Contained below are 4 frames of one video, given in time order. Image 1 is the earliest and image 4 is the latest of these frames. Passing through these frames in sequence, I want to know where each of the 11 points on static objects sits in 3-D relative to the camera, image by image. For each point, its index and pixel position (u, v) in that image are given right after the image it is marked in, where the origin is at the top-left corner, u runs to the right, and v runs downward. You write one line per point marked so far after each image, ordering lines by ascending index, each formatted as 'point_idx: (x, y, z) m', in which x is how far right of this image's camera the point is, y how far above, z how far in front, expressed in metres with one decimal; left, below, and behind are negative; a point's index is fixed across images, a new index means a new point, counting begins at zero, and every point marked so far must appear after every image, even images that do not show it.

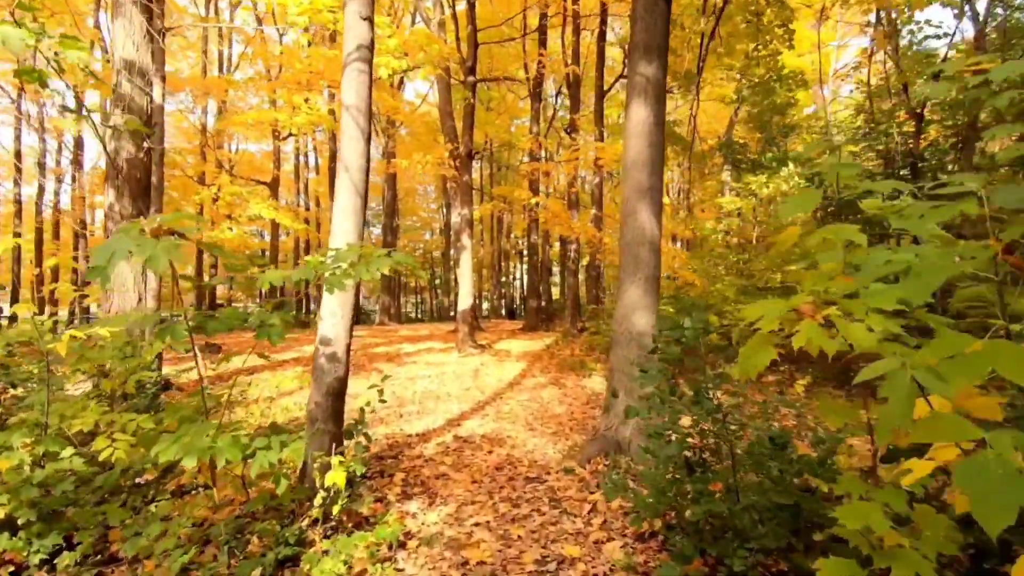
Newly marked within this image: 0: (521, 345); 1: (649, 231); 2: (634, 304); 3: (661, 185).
0: (+0.2, -1.5, +13.8) m
1: (+1.2, +0.5, +4.7) m
2: (+1.1, -0.2, +4.7) m
3: (+1.3, +1.0, +4.8) m
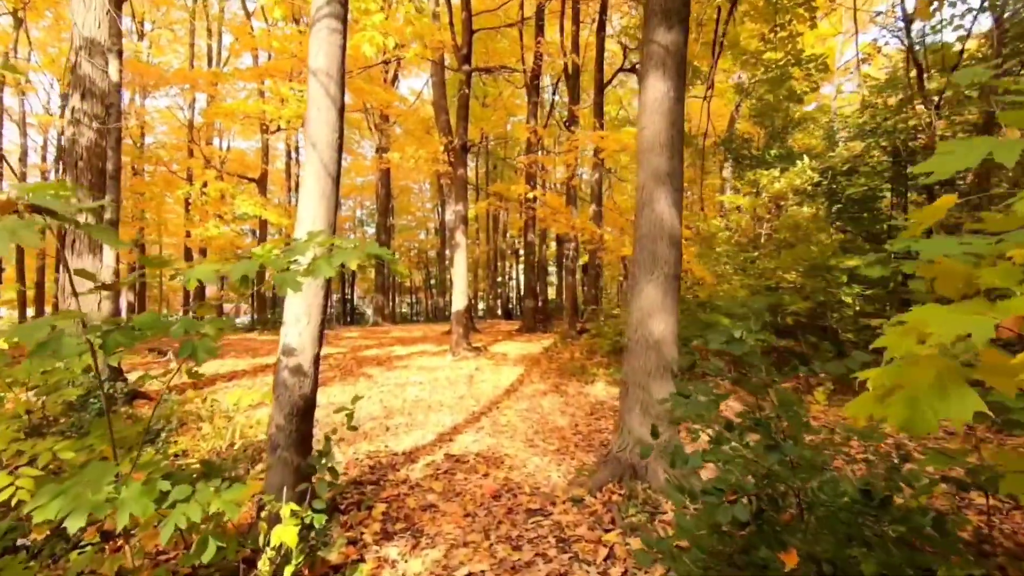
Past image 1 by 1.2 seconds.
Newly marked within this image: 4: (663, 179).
0: (+0.2, -1.5, +13.2) m
1: (+1.2, +0.5, +4.1) m
2: (+1.1, -0.2, +4.1) m
3: (+1.3, +1.0, +4.1) m
4: (+1.2, +0.9, +4.1) m
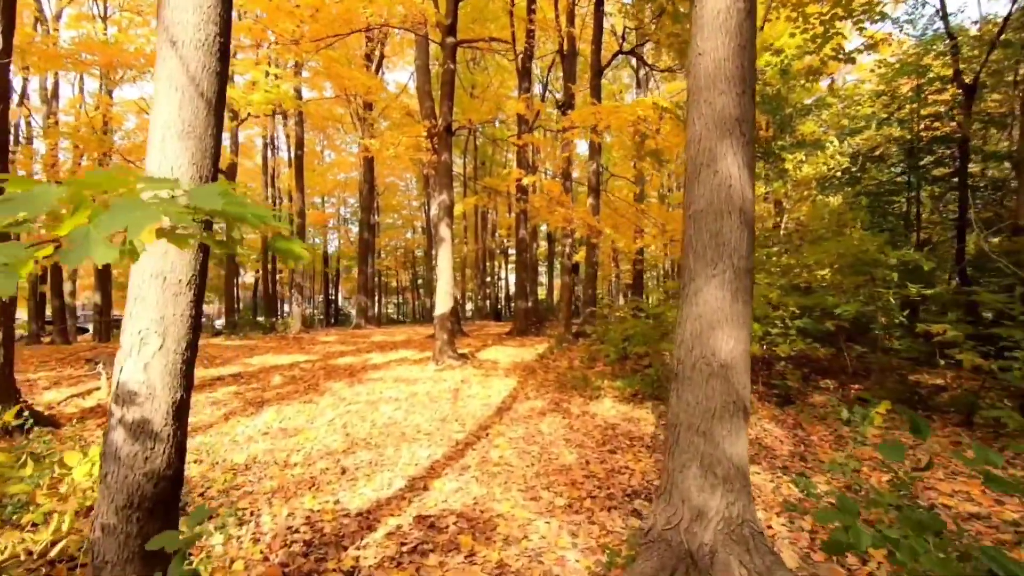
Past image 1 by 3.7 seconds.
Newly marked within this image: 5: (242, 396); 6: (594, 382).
0: (0.0, -1.5, +11.8) m
1: (+1.2, +0.5, +2.8) m
2: (+1.1, -0.2, +2.7) m
3: (+1.3, +1.0, +2.8) m
4: (+1.2, +0.9, +2.8) m
5: (-4.1, -1.6, +7.9) m
6: (+1.3, -1.5, +8.3) m
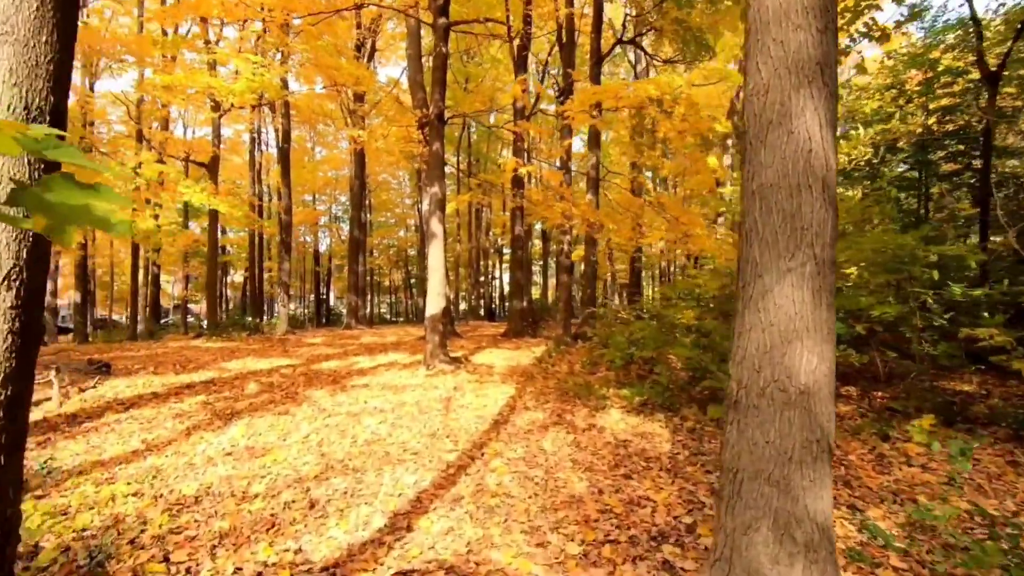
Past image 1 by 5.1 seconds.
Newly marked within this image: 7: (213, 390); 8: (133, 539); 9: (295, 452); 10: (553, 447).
0: (-0.1, -1.5, +11.1) m
1: (+1.2, +0.5, +2.1) m
2: (+1.1, -0.1, +2.0) m
3: (+1.3, +1.0, +2.2) m
4: (+1.2, +0.9, +2.1) m
5: (-4.2, -1.6, +7.2) m
6: (+1.3, -1.5, +7.6) m
7: (-4.7, -1.6, +8.1) m
8: (-2.4, -1.6, +3.3) m
9: (-2.2, -1.6, +5.2) m
10: (+0.4, -1.6, +5.4) m
